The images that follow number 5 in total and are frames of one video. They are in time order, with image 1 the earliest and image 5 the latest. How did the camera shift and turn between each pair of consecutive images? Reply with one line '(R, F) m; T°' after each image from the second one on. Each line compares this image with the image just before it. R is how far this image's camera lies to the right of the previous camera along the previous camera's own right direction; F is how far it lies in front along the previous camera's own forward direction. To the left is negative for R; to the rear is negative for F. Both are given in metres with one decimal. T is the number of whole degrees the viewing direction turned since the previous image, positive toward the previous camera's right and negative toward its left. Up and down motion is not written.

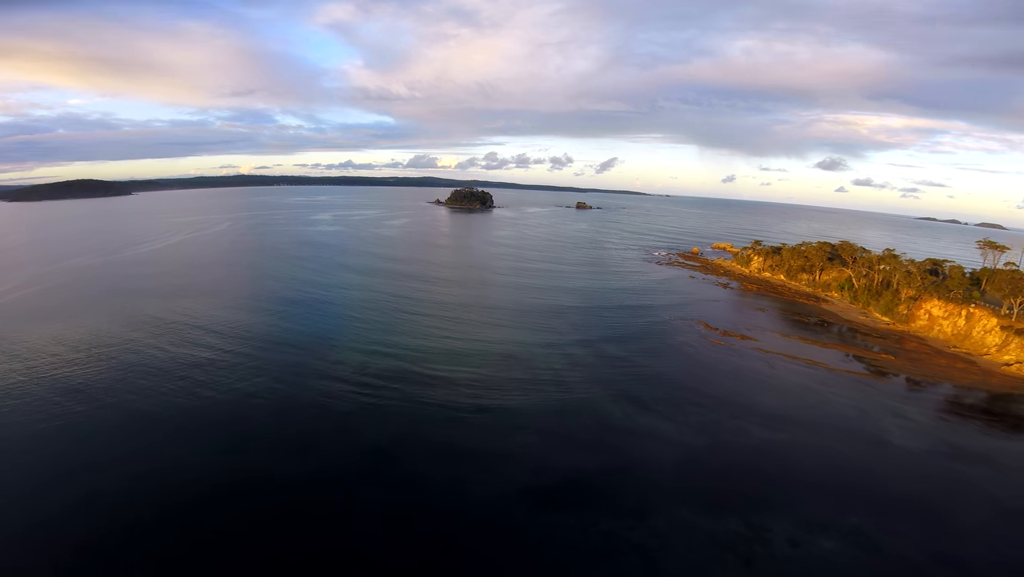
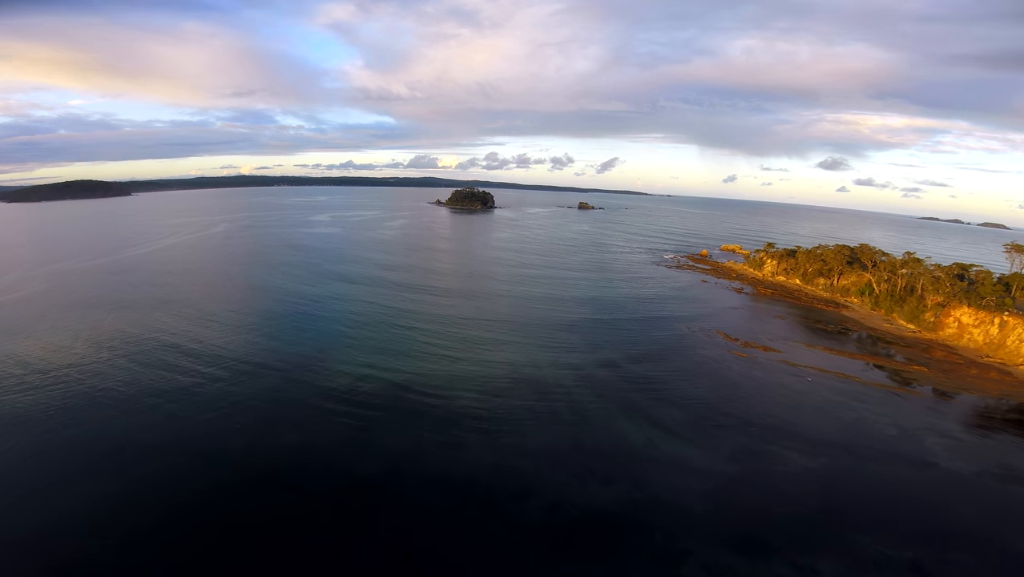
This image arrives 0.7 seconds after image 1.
(-0.2, +0.8) m; 0°
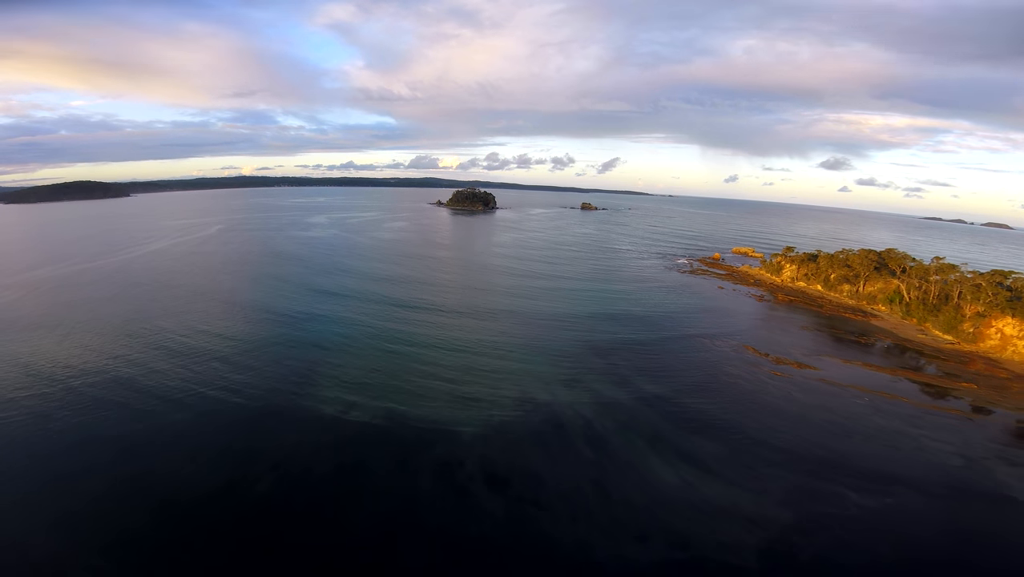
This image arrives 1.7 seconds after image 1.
(-0.2, +1.1) m; 0°
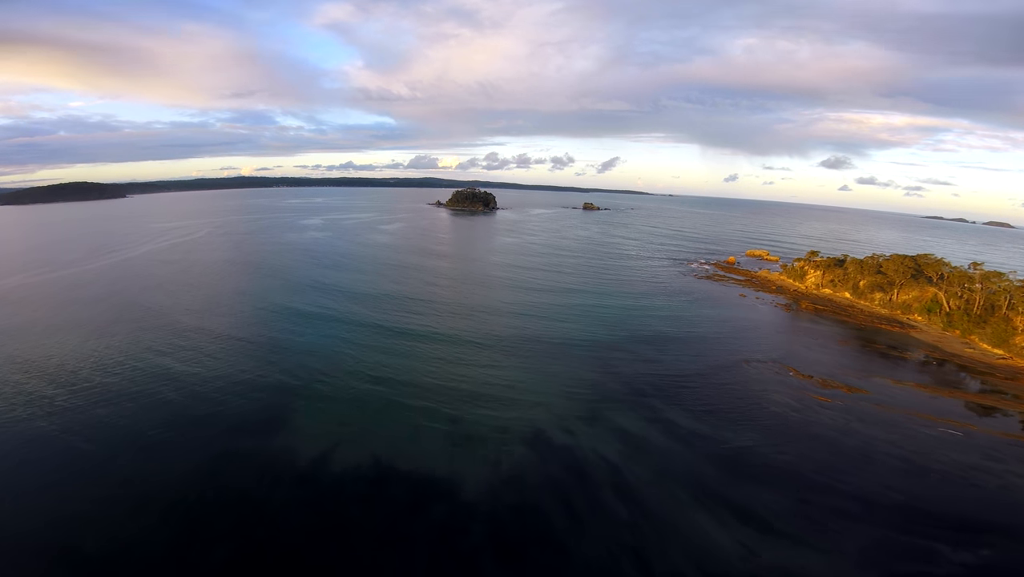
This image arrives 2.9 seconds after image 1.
(-0.2, +1.3) m; 0°
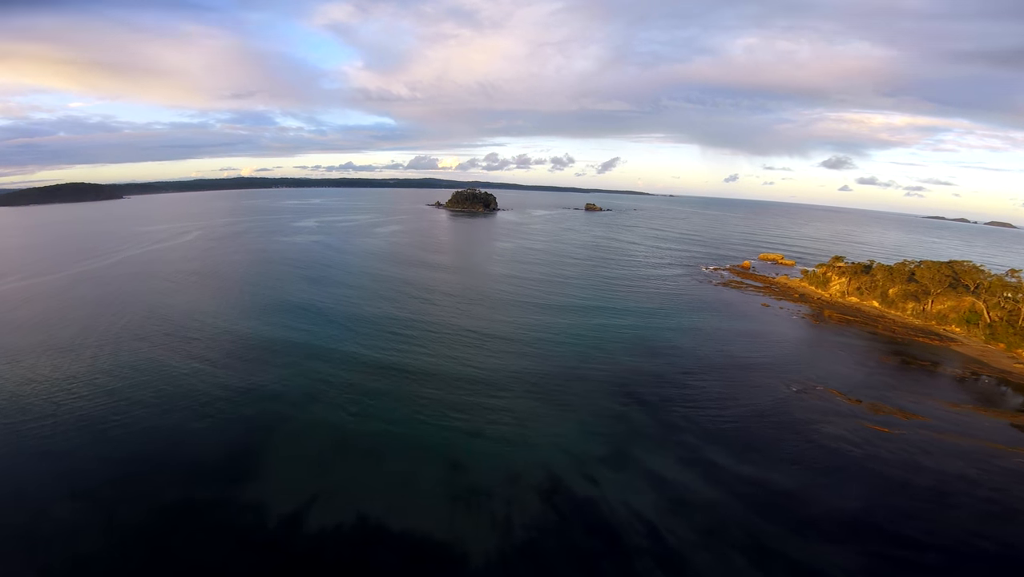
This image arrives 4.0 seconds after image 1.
(-0.2, +1.2) m; 0°
